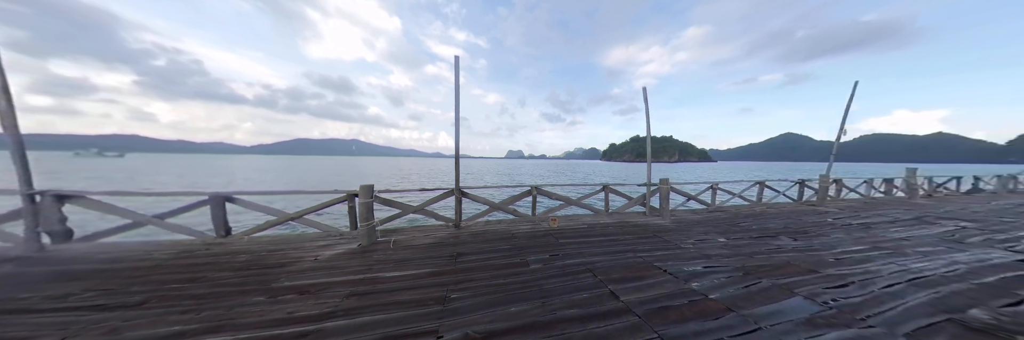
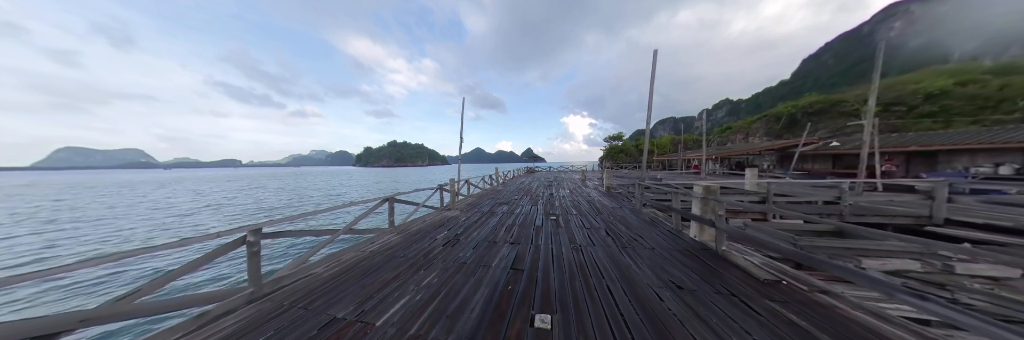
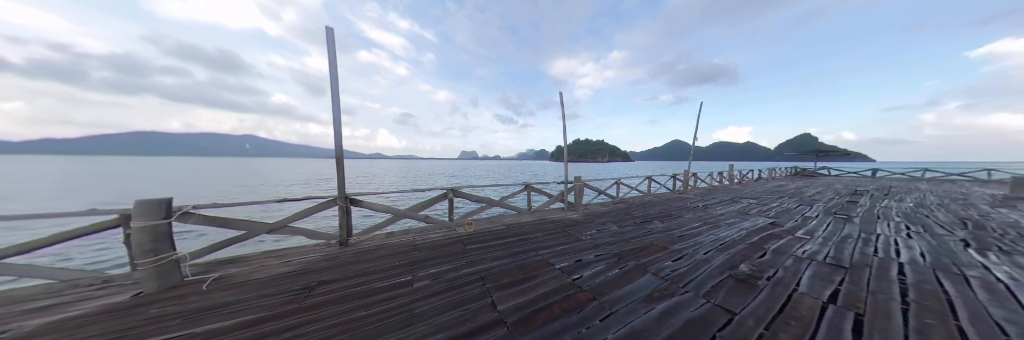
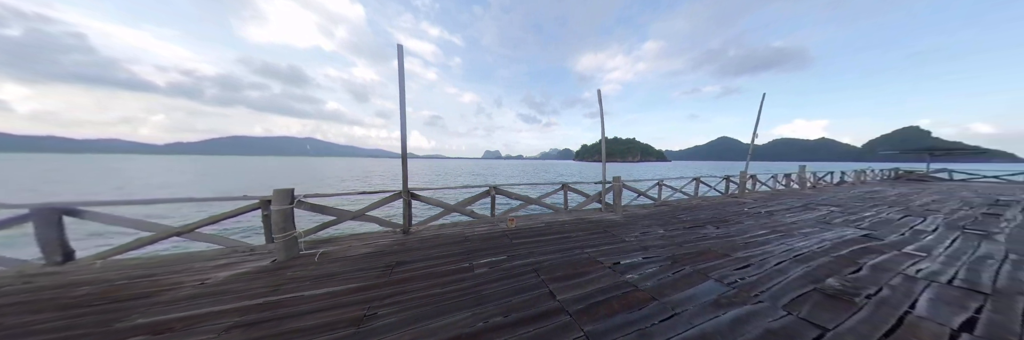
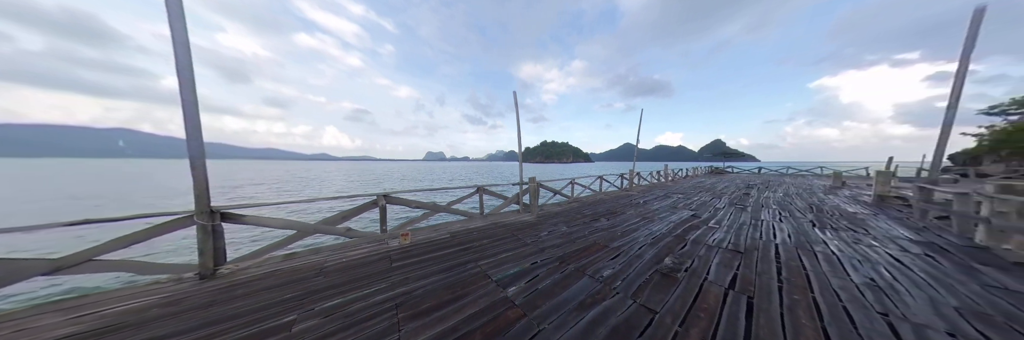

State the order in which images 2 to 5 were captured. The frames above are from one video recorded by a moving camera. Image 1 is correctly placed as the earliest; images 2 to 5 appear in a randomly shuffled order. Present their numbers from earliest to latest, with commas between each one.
4, 3, 5, 2
